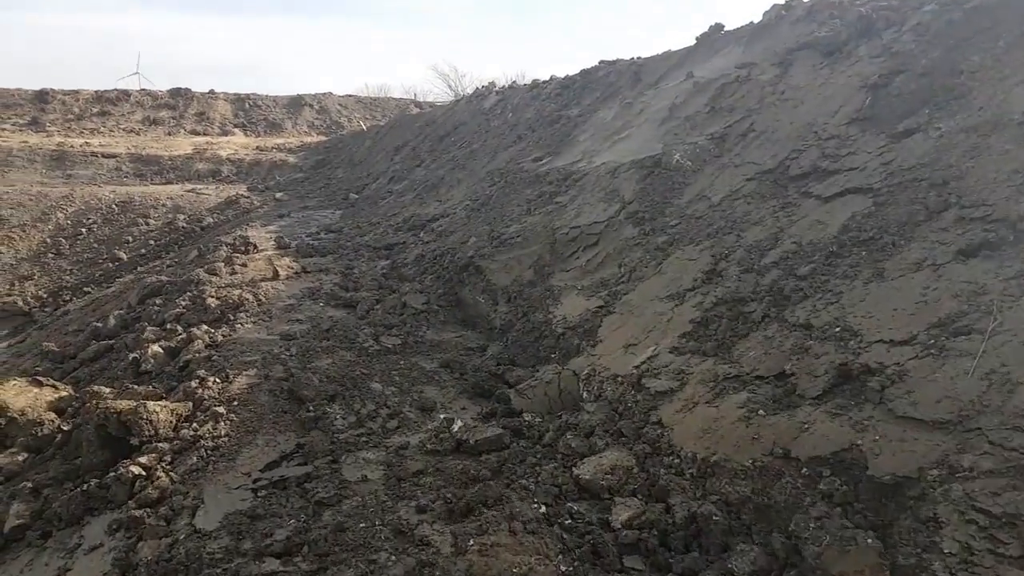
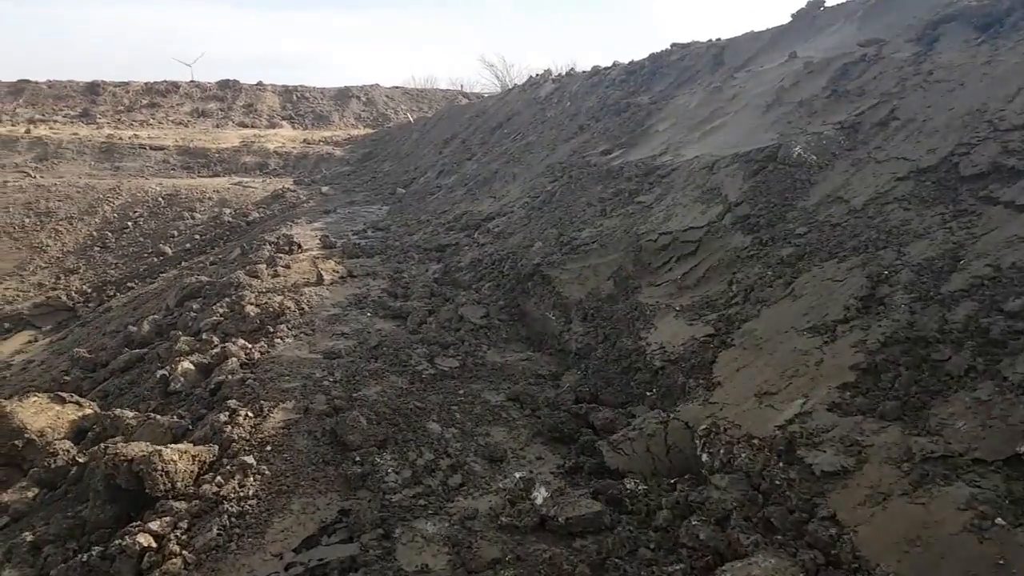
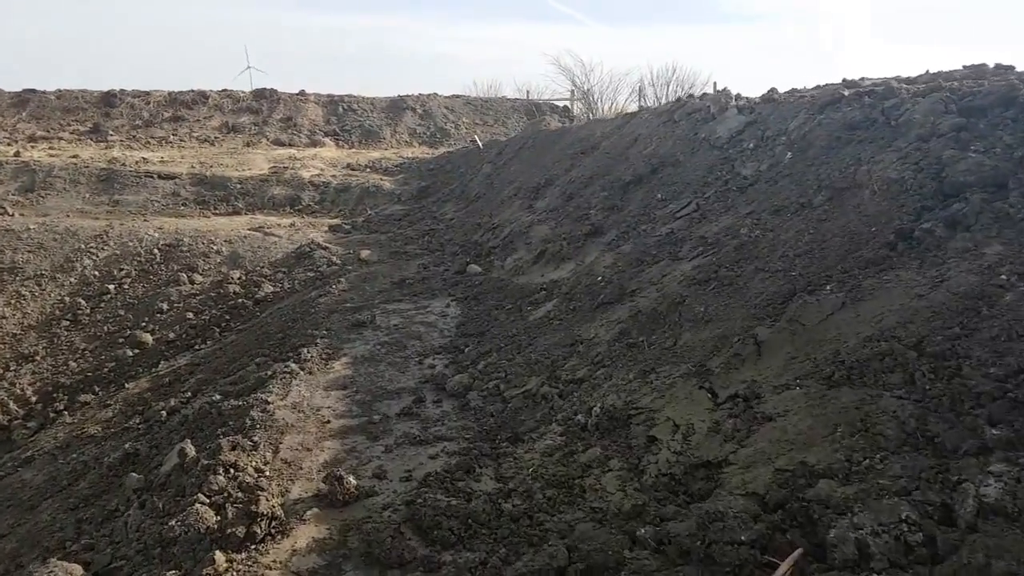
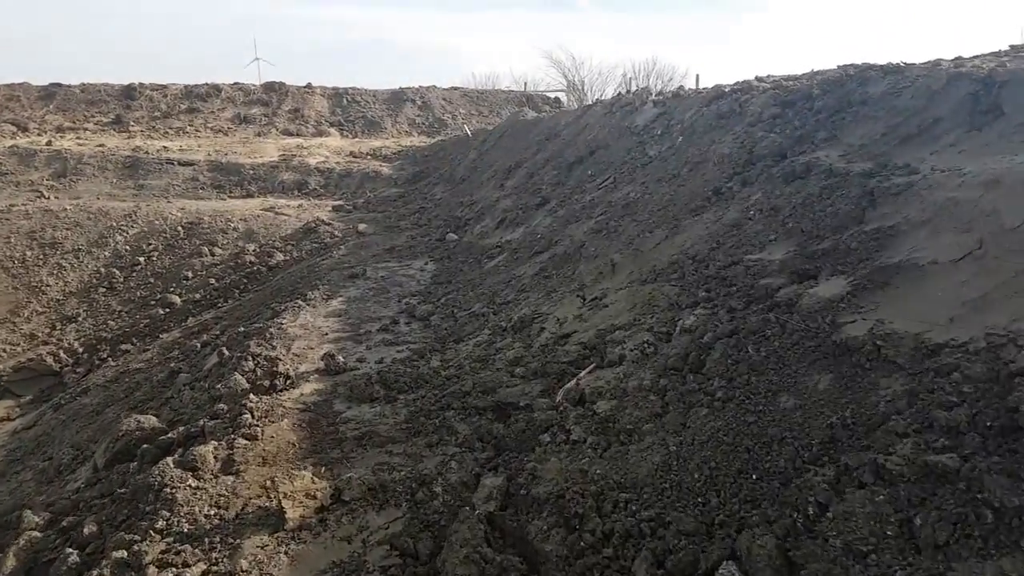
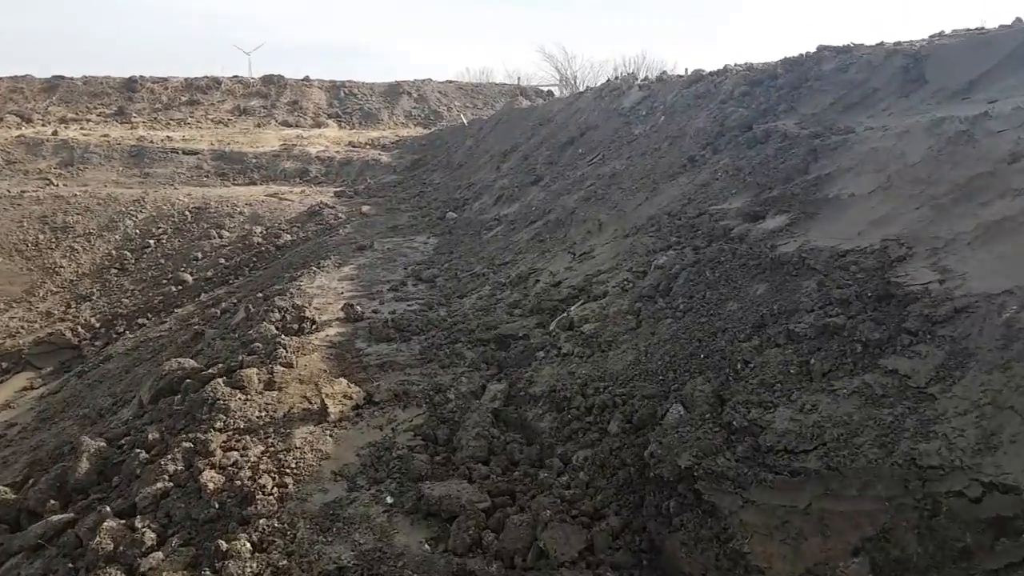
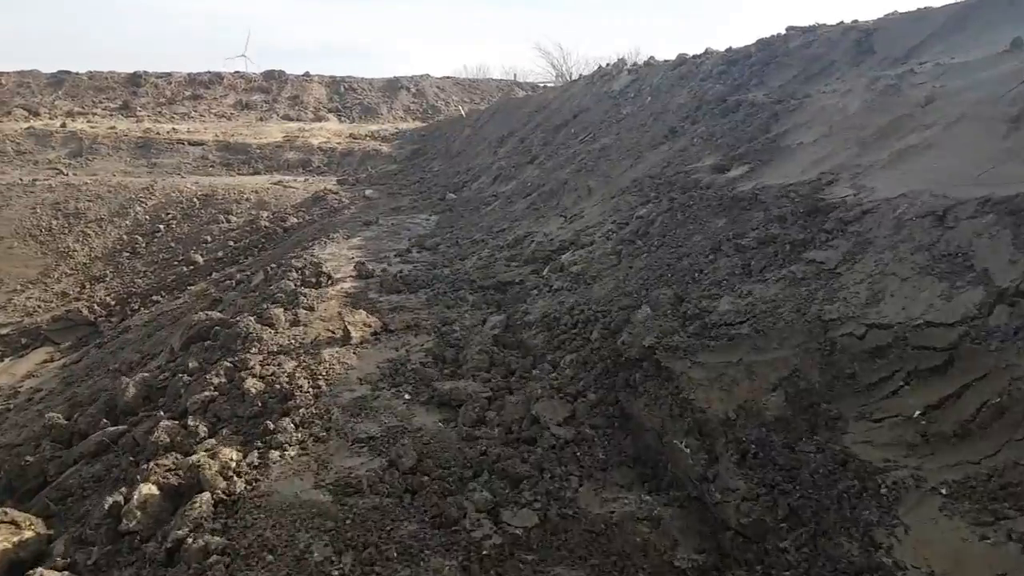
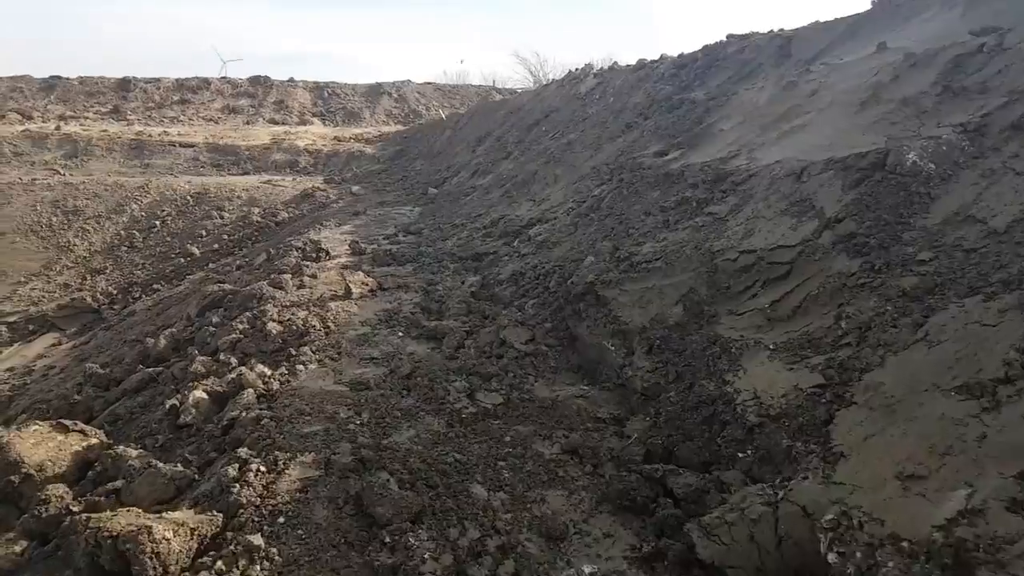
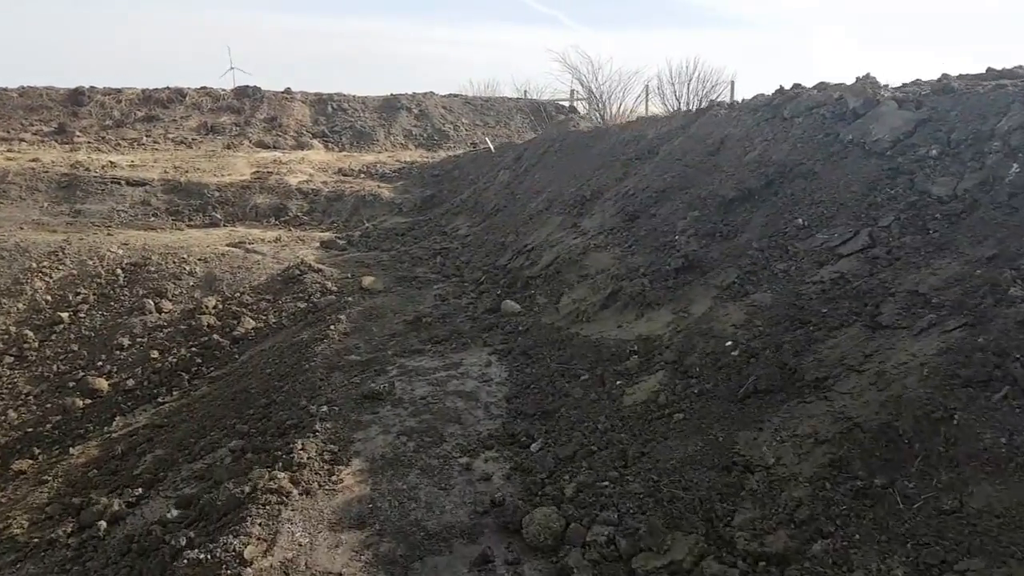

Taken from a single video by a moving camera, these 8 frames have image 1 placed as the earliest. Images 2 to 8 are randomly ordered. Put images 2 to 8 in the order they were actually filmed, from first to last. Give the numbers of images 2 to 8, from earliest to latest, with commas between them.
2, 7, 6, 5, 4, 3, 8
